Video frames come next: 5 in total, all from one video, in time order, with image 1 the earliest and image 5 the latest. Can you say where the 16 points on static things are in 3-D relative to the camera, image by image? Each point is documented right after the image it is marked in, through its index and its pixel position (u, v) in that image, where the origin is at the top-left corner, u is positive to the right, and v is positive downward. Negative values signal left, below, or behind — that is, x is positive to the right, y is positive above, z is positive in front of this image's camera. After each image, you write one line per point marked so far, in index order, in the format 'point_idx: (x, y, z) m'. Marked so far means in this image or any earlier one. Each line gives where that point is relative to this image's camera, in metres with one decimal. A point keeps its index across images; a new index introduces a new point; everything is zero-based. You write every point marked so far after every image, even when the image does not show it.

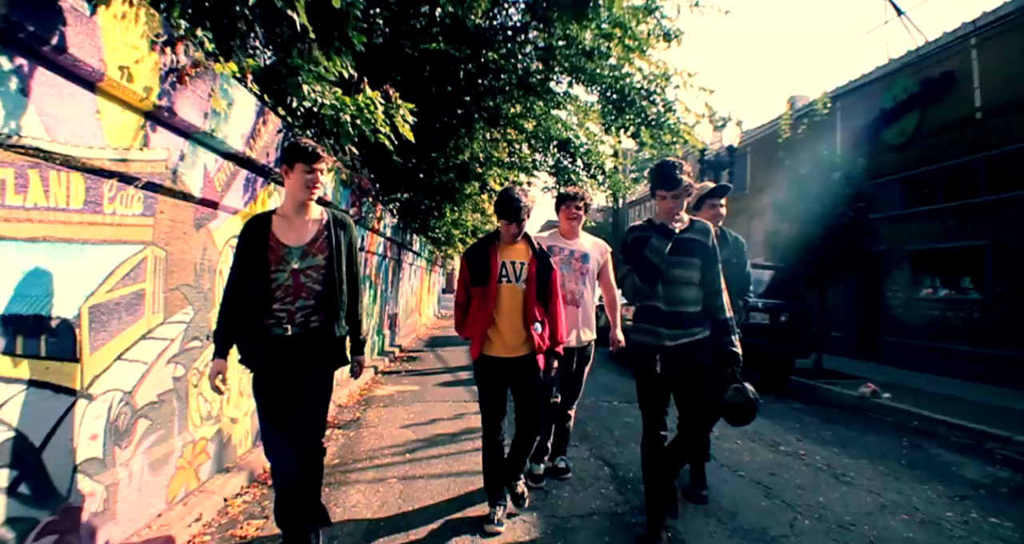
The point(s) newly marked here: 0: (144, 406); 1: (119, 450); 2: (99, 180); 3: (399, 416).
0: (-1.9, -0.7, +2.5) m
1: (-1.9, -0.8, +2.3) m
2: (-1.8, +0.4, +2.2) m
3: (-1.2, -1.6, +5.4) m
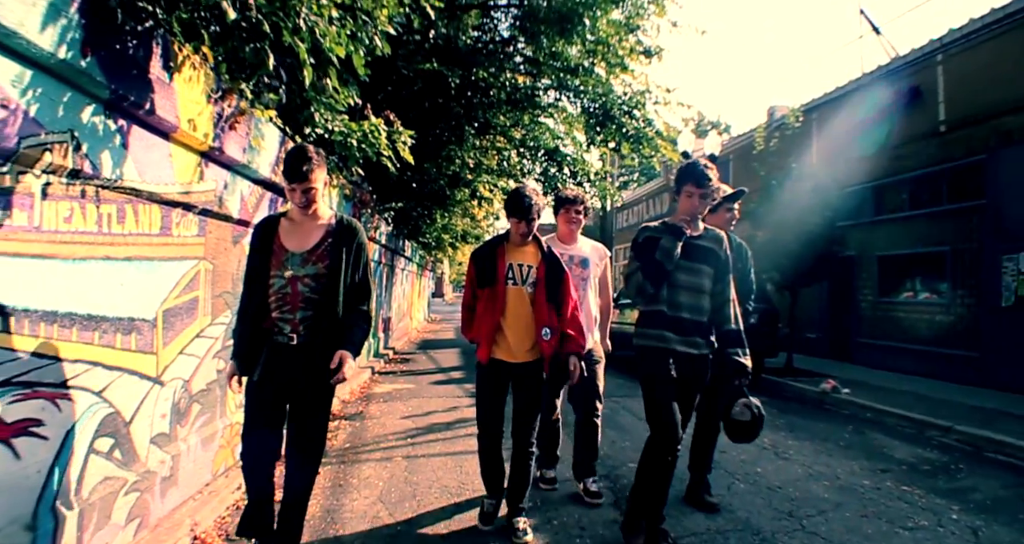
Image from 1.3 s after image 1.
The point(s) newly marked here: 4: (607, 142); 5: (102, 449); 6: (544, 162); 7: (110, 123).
0: (-2.0, -0.7, +3.0) m
1: (-1.9, -0.9, +2.8) m
2: (-1.9, +0.3, +2.7) m
3: (-1.4, -1.7, +5.9) m
4: (+2.1, +2.9, +10.8) m
5: (-1.9, -0.8, +2.3) m
6: (+0.7, +2.6, +11.4) m
7: (-1.8, +0.7, +2.2) m
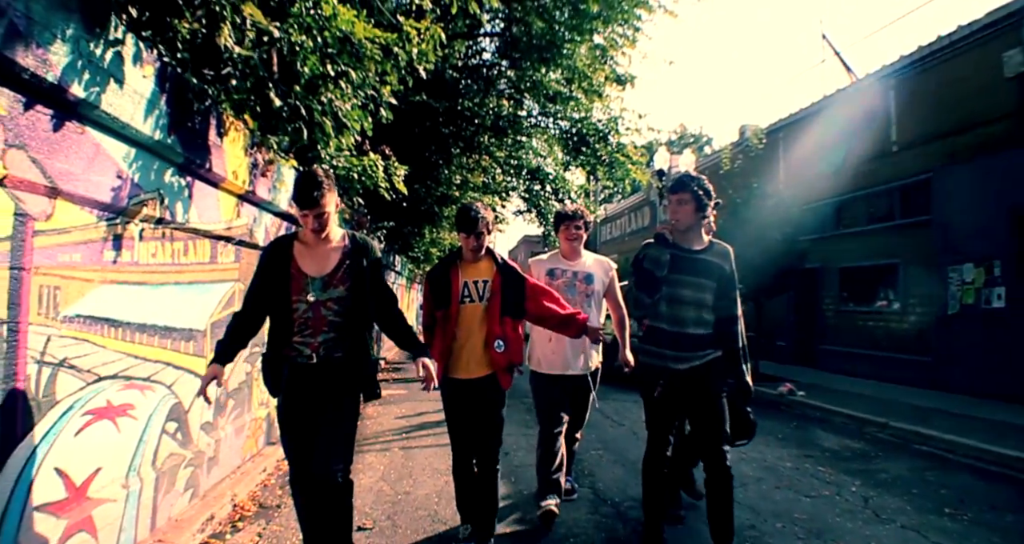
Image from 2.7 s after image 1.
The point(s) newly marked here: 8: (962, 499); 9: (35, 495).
0: (-2.1, -0.9, +3.7) m
1: (-2.1, -1.0, +3.5) m
2: (-2.0, +0.2, +3.4) m
3: (-1.6, -1.9, +6.5) m
4: (+1.7, +2.5, +11.6) m
5: (-2.1, -0.9, +2.9) m
6: (+0.4, +2.3, +12.2) m
7: (-2.0, +0.5, +2.9) m
8: (+3.7, -1.9, +4.0) m
9: (-2.0, -0.9, +2.0) m
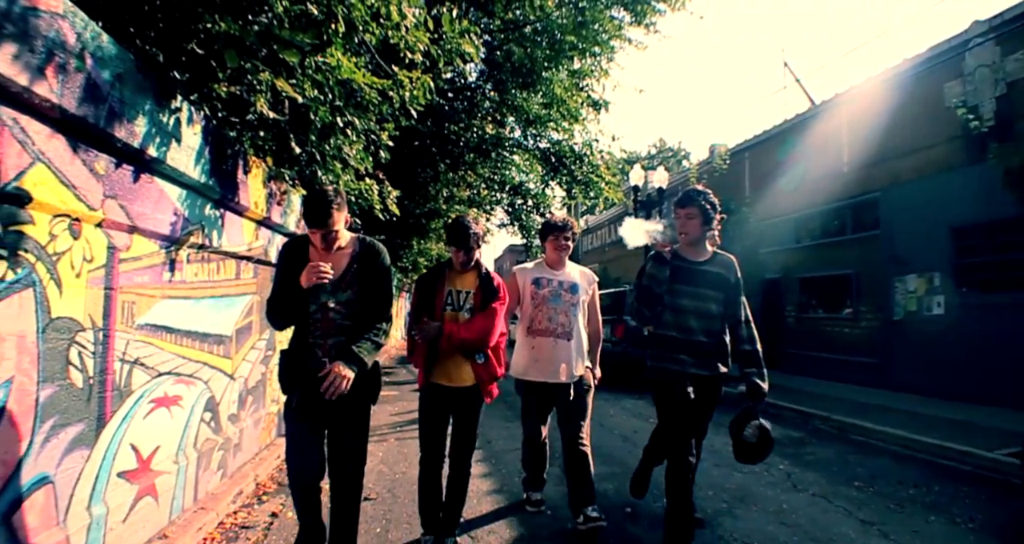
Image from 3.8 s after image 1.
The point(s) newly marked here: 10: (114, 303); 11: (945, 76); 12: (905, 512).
0: (-2.3, -1.0, +4.3) m
1: (-2.3, -1.2, +4.1) m
2: (-2.2, +0.1, +4.0) m
3: (-1.8, -2.0, +7.1) m
4: (+1.3, +2.3, +12.3) m
5: (-2.2, -1.1, +3.5) m
6: (0.0, +2.0, +12.9) m
7: (-2.1, +0.4, +3.5) m
8: (+3.5, -2.0, +4.7) m
9: (-2.1, -1.0, +2.6) m
10: (-2.1, -0.2, +2.5) m
11: (+9.2, +4.2, +10.3) m
12: (+3.1, -1.9, +3.8) m
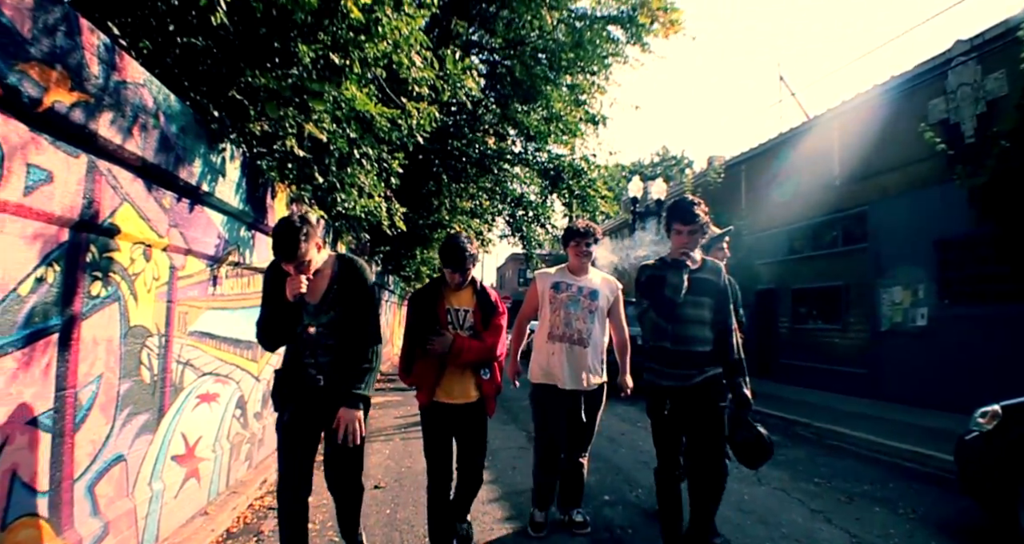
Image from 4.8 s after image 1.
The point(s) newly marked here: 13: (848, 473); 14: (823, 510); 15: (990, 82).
0: (-2.4, -1.1, +4.8) m
1: (-2.3, -1.3, +4.6) m
2: (-2.3, 0.0, +4.5) m
3: (-1.9, -2.2, +7.6) m
4: (+1.3, +2.0, +12.9) m
5: (-2.3, -1.2, +4.0) m
6: (-0.1, +1.7, +13.4) m
7: (-2.2, +0.3, +4.0) m
8: (+3.4, -2.2, +5.2) m
9: (-2.2, -1.1, +3.1) m
10: (-2.1, -0.3, +3.1) m
11: (+9.2, +3.9, +10.9) m
12: (+3.0, -2.0, +4.3) m
13: (+3.6, -2.2, +5.2) m
14: (+2.6, -2.0, +4.0) m
15: (+9.3, +3.7, +9.6) m
